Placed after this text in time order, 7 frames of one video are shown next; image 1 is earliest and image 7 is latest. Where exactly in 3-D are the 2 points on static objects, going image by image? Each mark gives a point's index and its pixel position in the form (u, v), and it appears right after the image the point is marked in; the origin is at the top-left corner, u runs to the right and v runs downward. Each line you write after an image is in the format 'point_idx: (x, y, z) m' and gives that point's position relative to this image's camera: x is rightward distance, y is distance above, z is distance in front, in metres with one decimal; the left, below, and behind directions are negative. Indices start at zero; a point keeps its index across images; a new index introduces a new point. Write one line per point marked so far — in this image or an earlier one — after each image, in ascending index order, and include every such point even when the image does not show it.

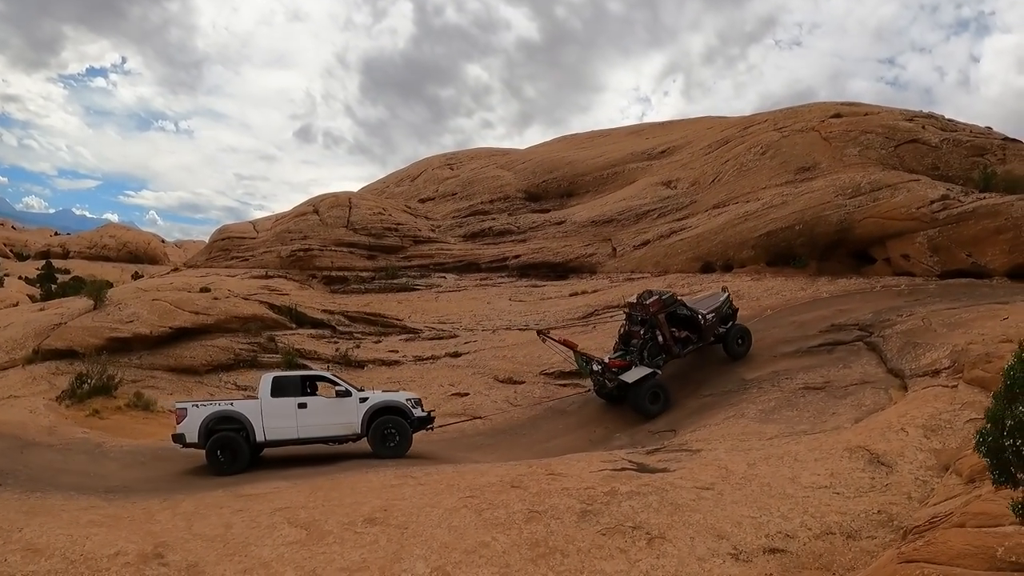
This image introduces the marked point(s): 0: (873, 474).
0: (+3.3, -1.7, +5.9) m
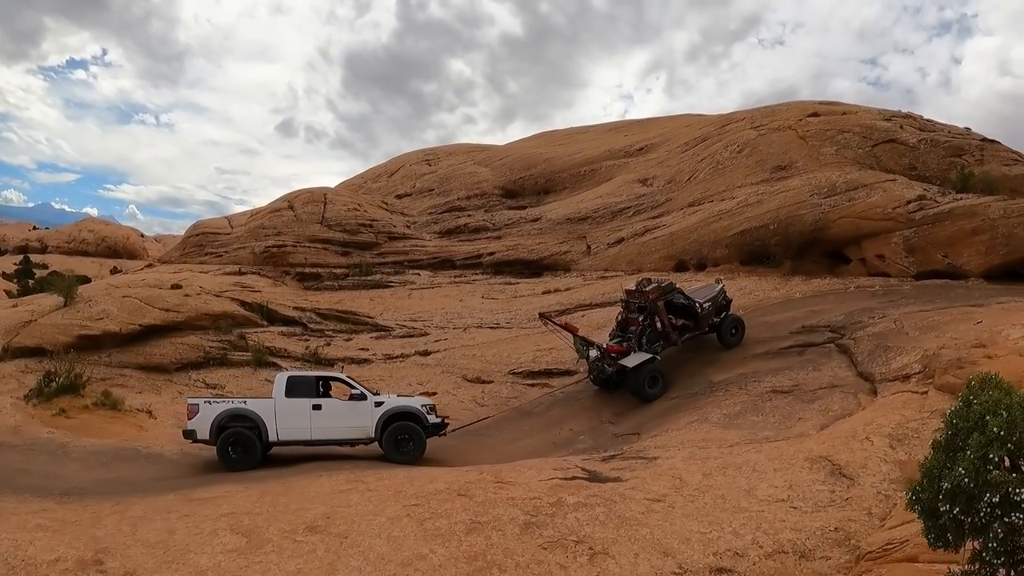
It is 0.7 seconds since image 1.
0: (+2.7, -1.7, +5.6) m
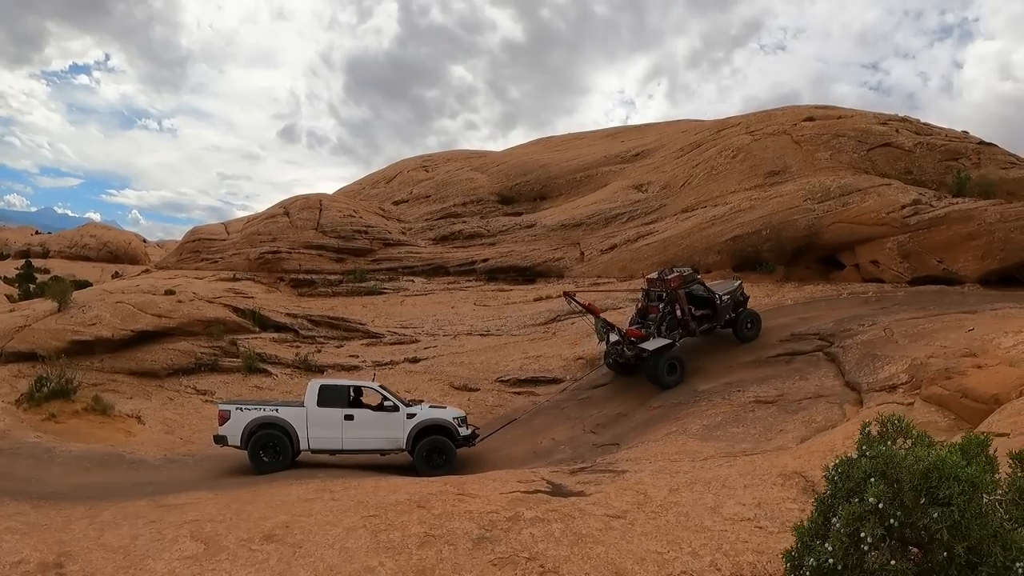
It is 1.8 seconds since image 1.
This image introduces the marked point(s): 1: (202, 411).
0: (+2.3, -1.8, +5.3) m
1: (-8.0, -3.2, +18.0) m
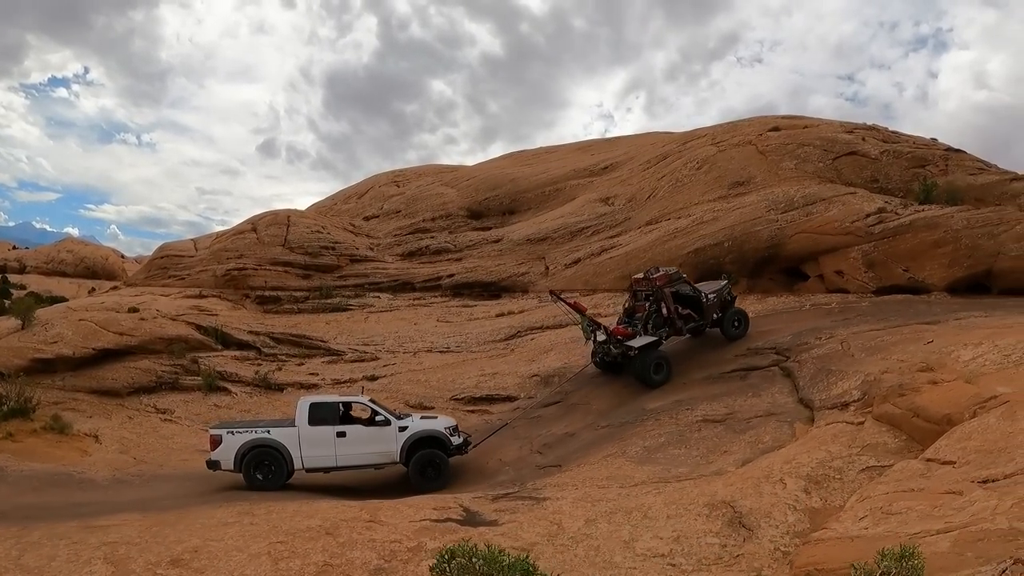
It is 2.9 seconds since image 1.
0: (+1.5, -1.8, +4.7) m
1: (-9.0, -3.7, +17.2) m
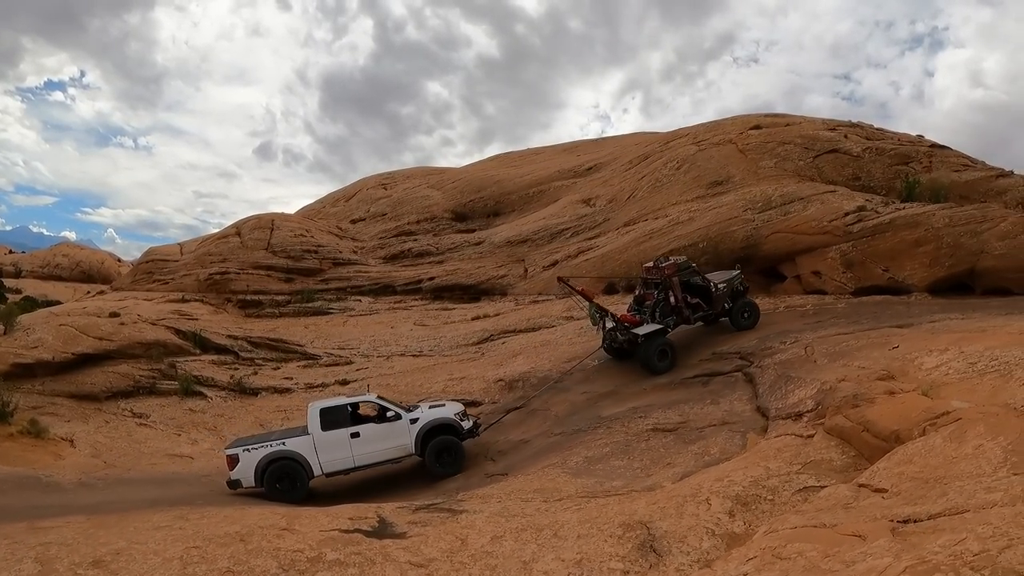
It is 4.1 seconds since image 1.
0: (+0.8, -1.8, +4.2) m
1: (-9.7, -3.8, +16.7) m
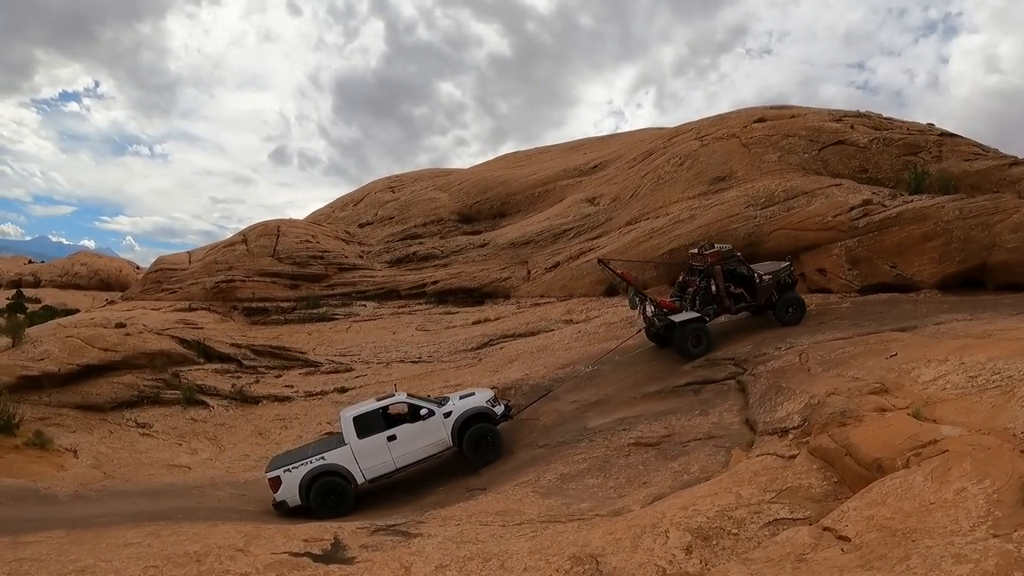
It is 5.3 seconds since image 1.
0: (+0.4, -1.9, +3.8) m
1: (-9.6, -4.0, +16.6) m
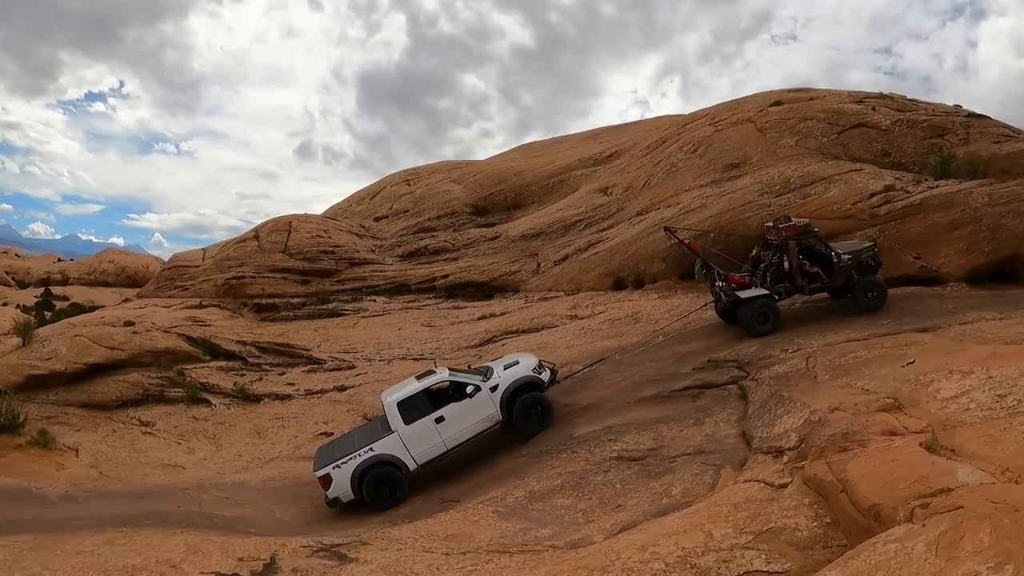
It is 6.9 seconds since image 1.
0: (-0.1, -1.9, +3.1) m
1: (-9.6, -3.9, +16.4) m
